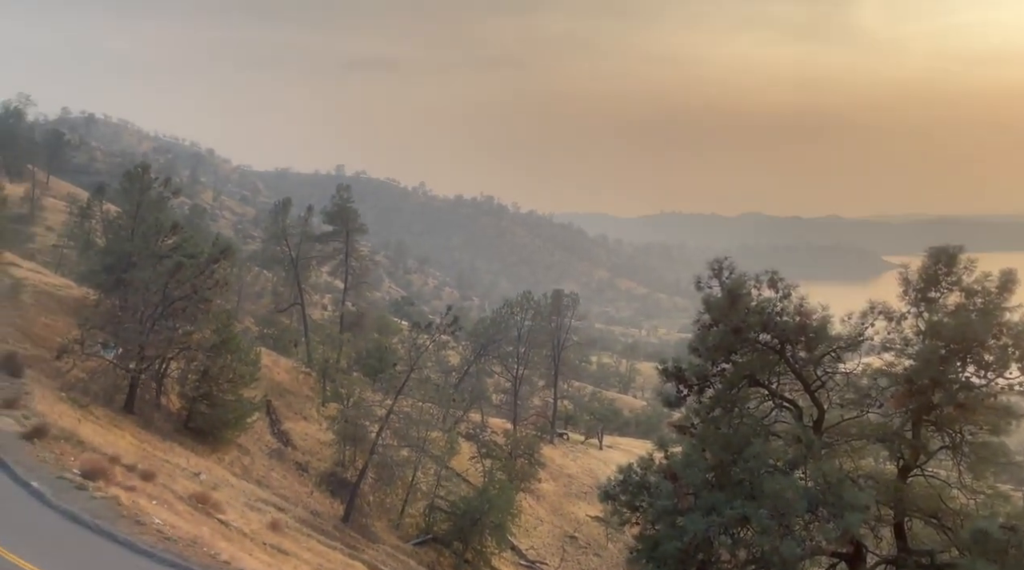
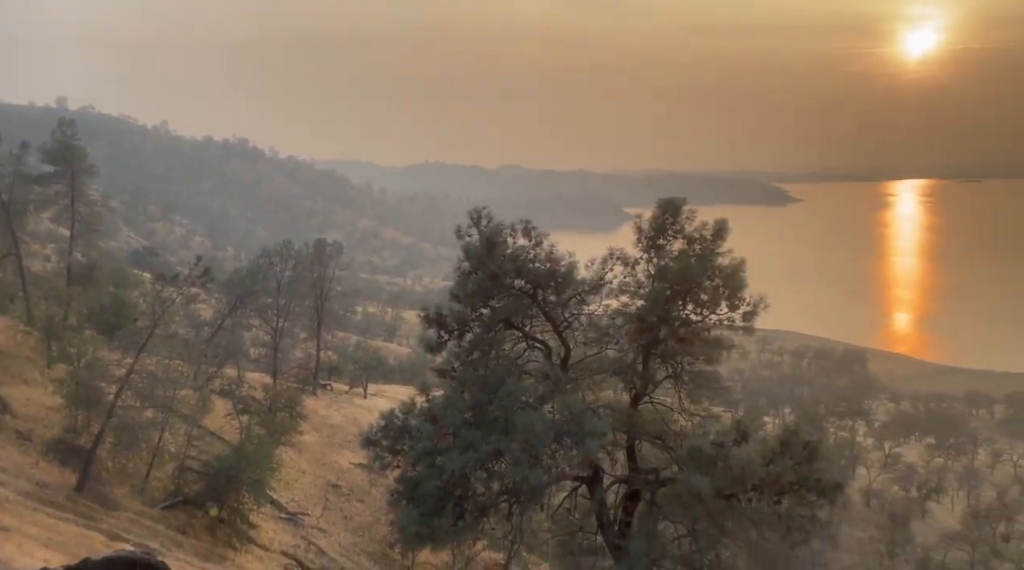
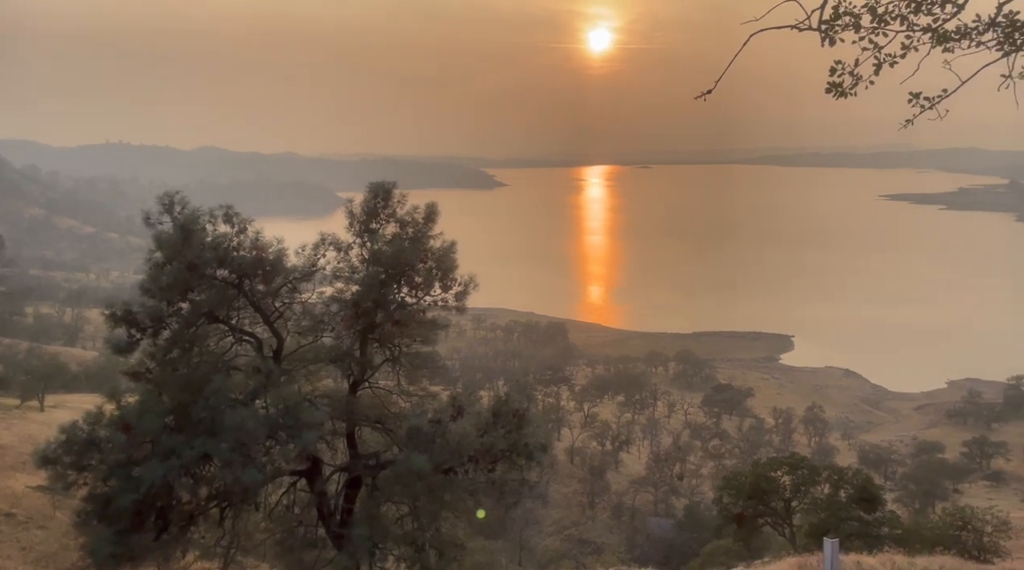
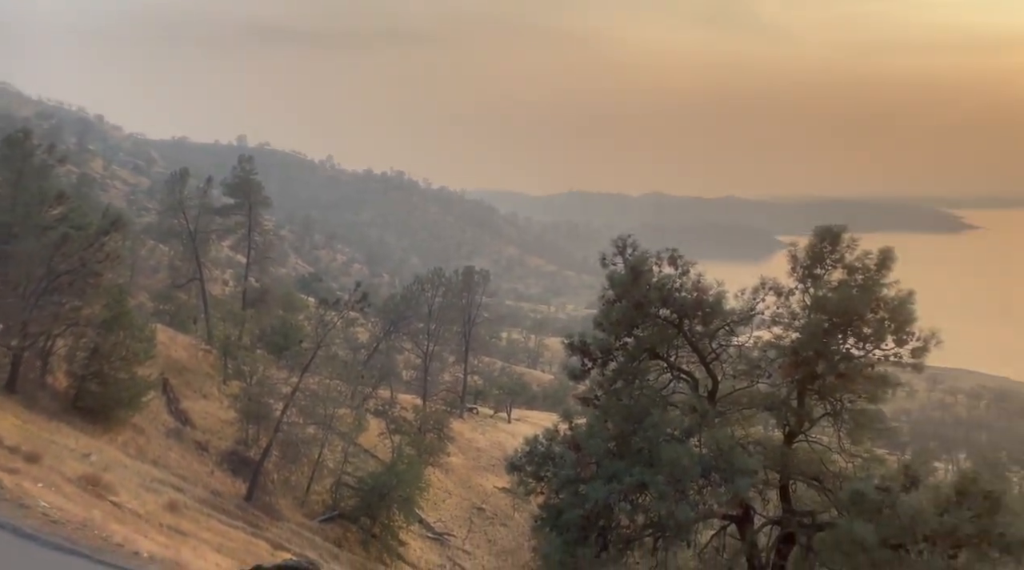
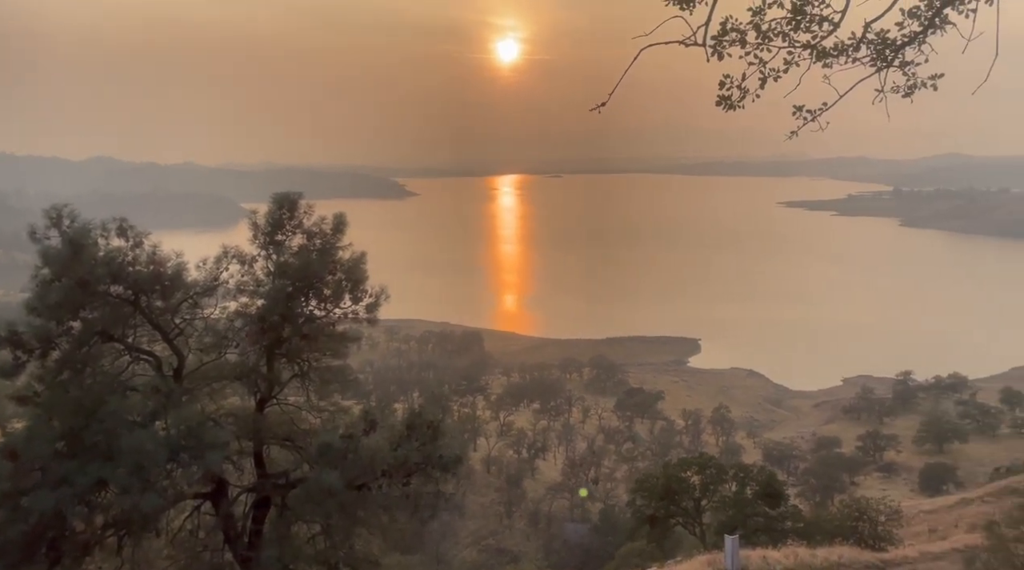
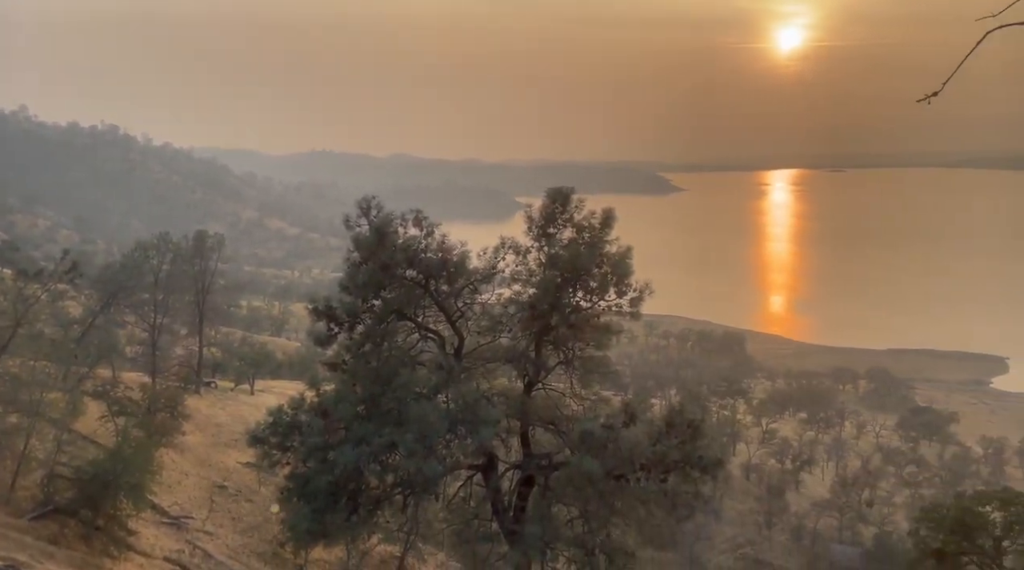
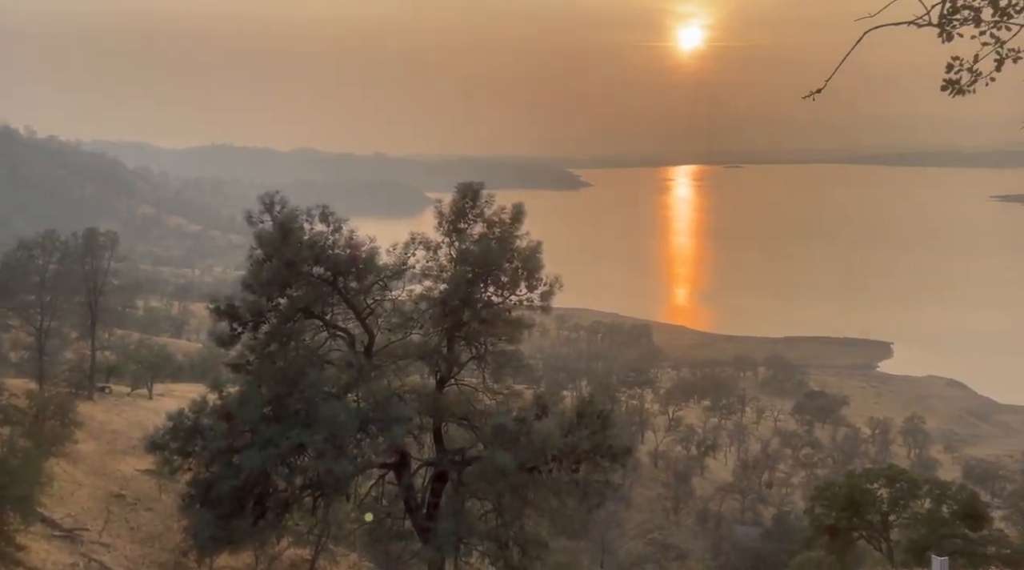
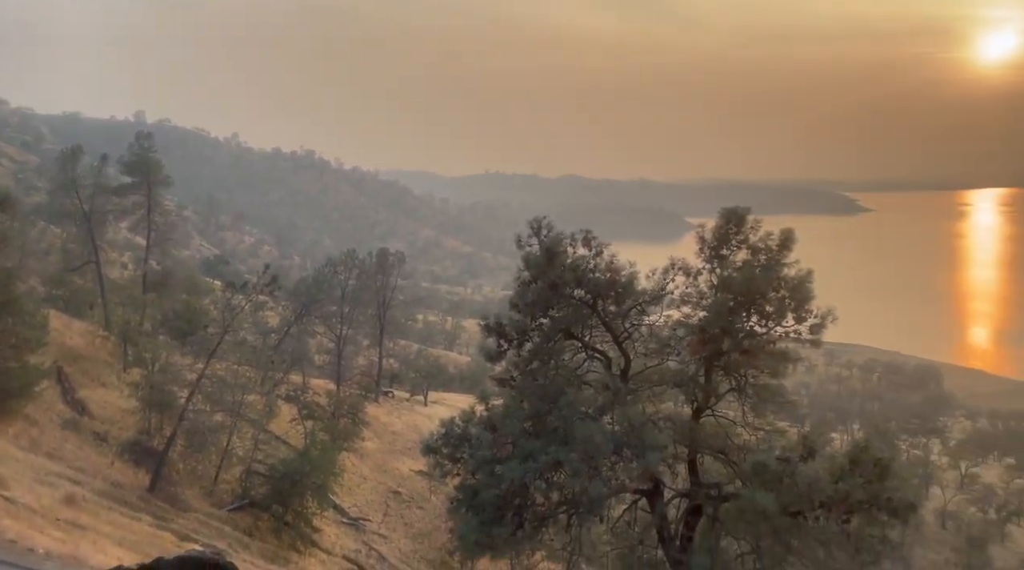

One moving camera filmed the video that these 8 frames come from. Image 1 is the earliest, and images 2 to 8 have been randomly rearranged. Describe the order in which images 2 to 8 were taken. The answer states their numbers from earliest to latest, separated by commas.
4, 8, 2, 6, 7, 3, 5
